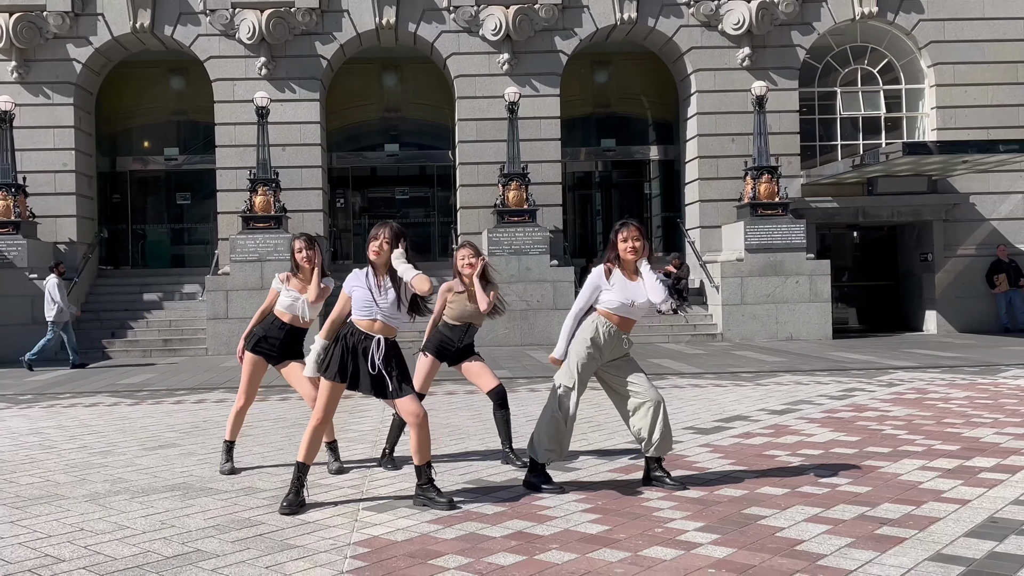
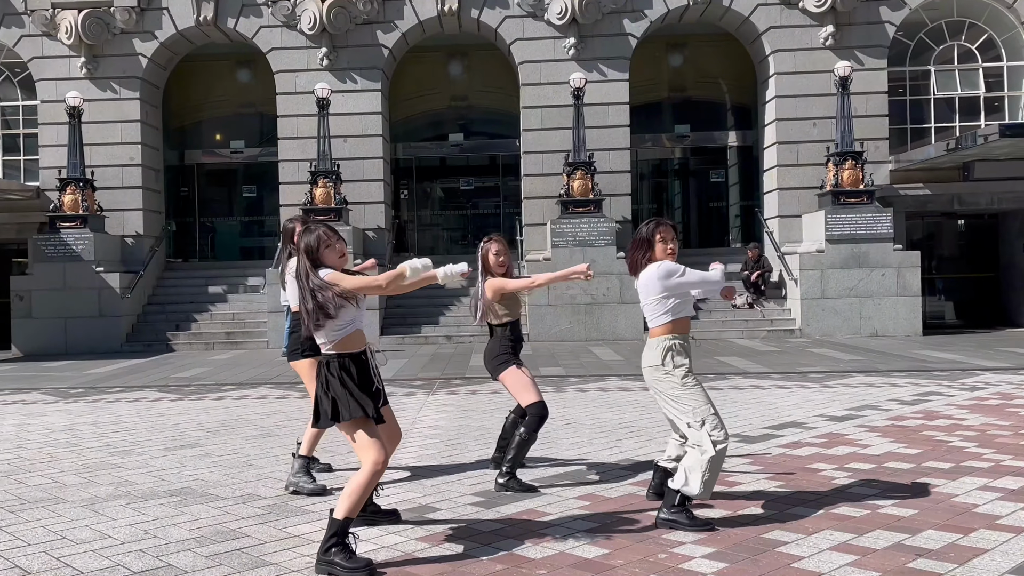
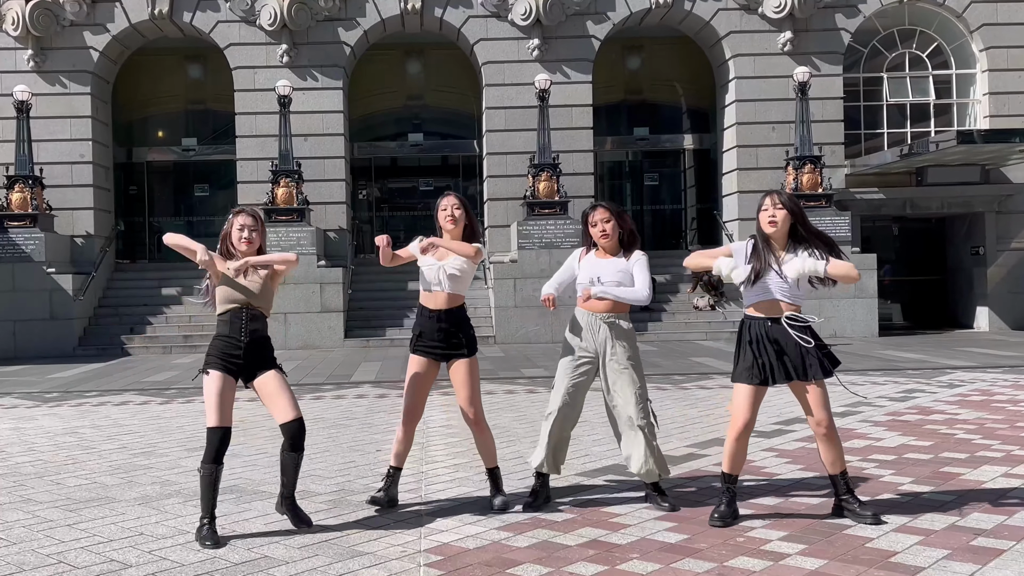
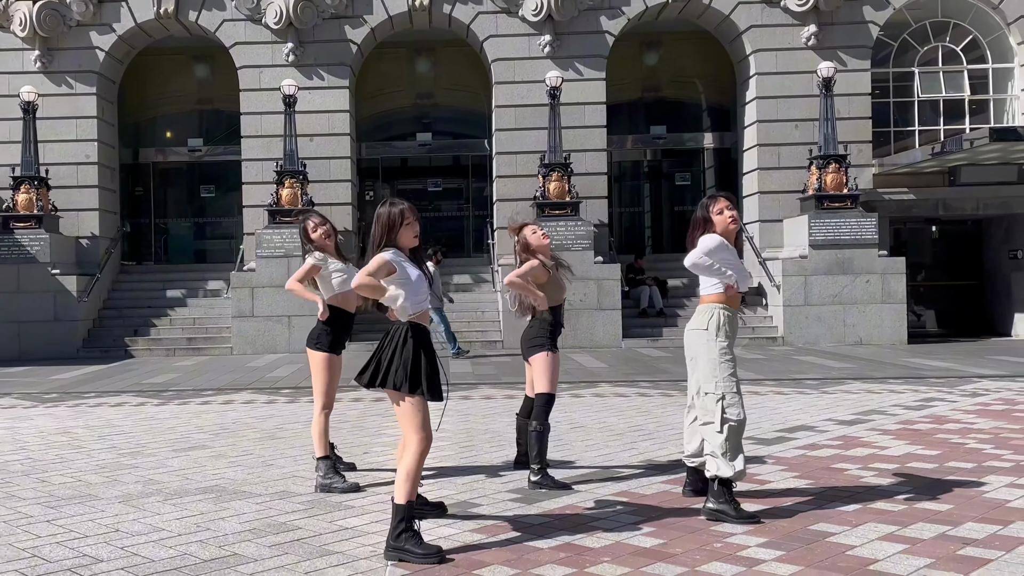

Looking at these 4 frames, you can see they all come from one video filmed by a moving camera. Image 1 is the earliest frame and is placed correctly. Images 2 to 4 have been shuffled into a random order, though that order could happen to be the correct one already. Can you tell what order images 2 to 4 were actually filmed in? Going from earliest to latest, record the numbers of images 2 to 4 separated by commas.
2, 4, 3
